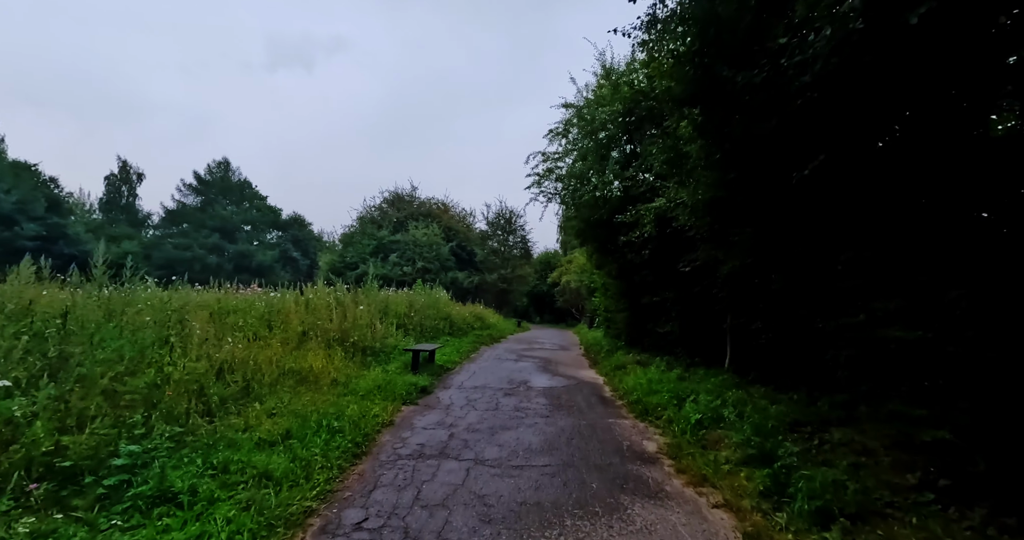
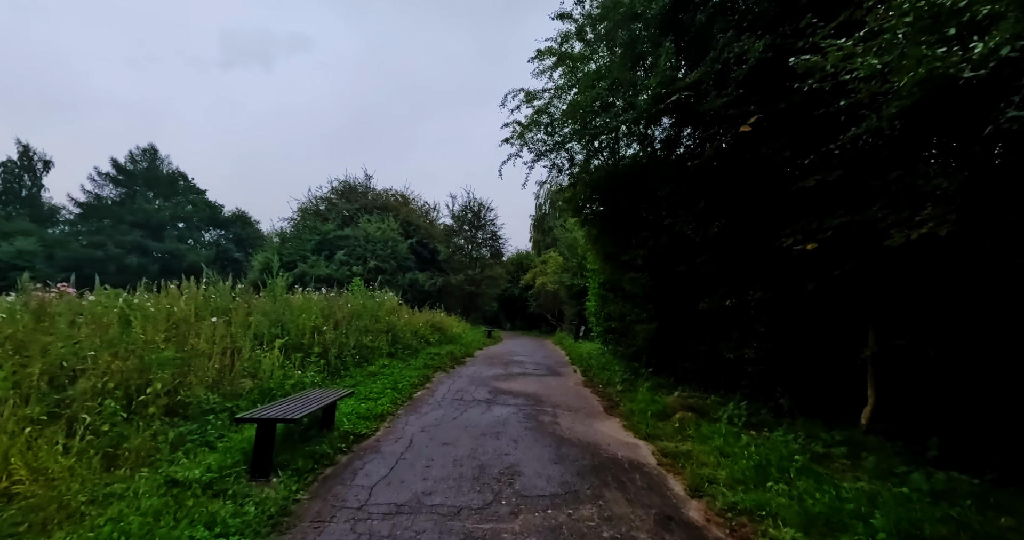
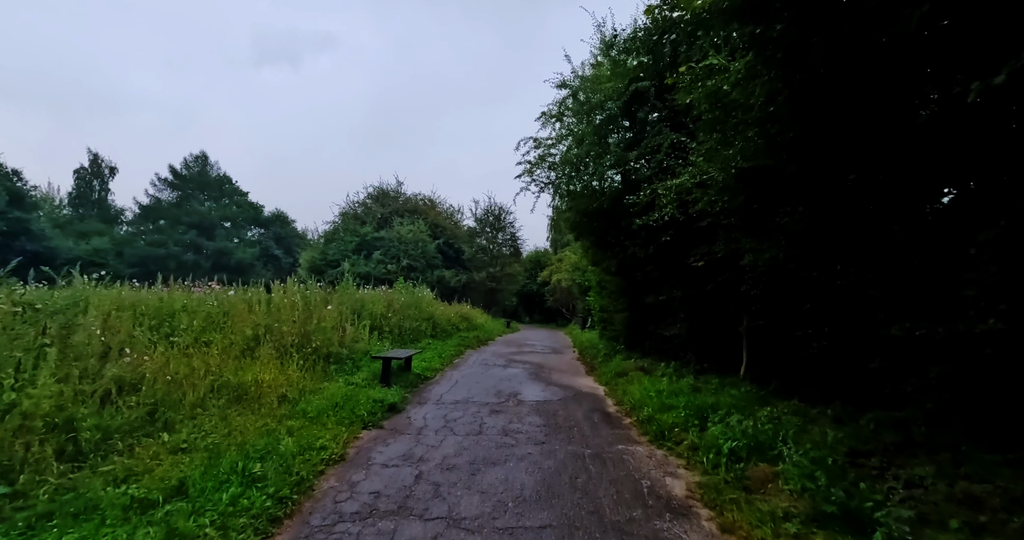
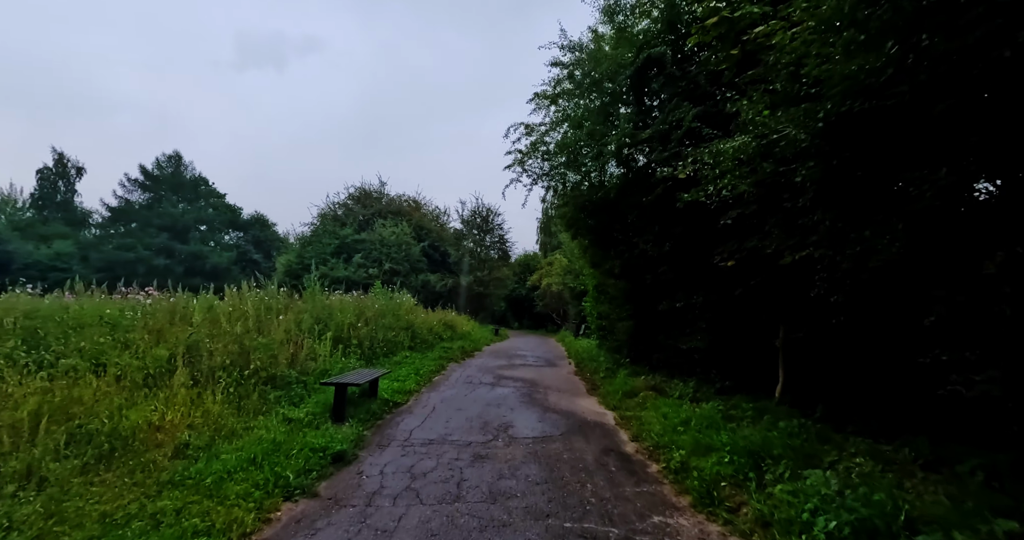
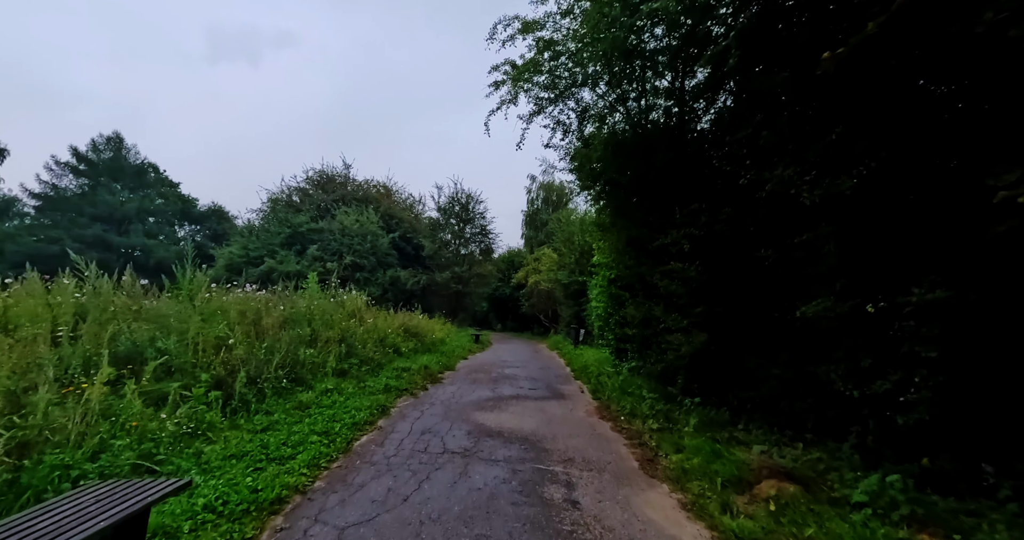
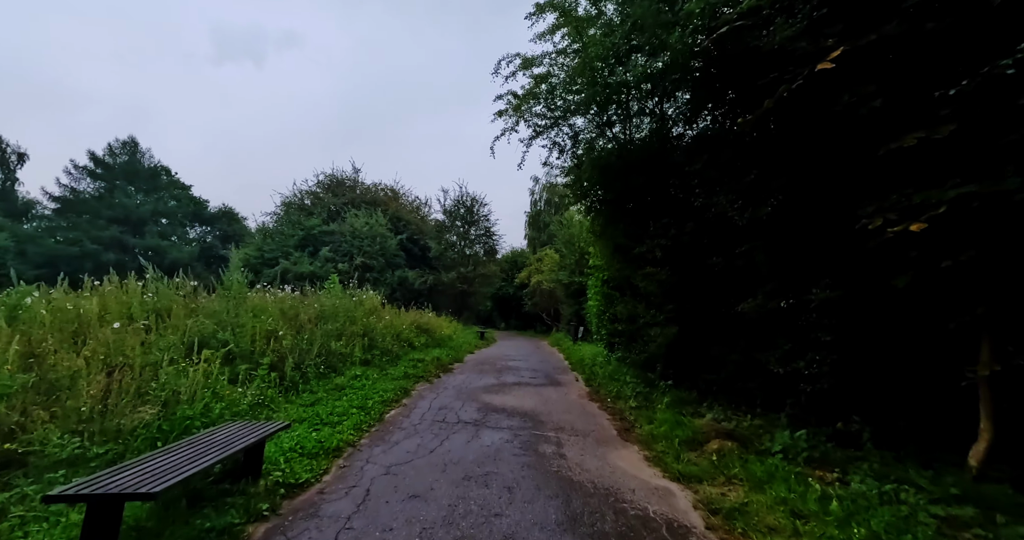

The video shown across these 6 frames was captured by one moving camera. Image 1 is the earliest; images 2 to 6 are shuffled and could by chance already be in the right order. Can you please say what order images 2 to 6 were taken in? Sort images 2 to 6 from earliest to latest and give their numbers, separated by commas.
3, 4, 2, 6, 5
